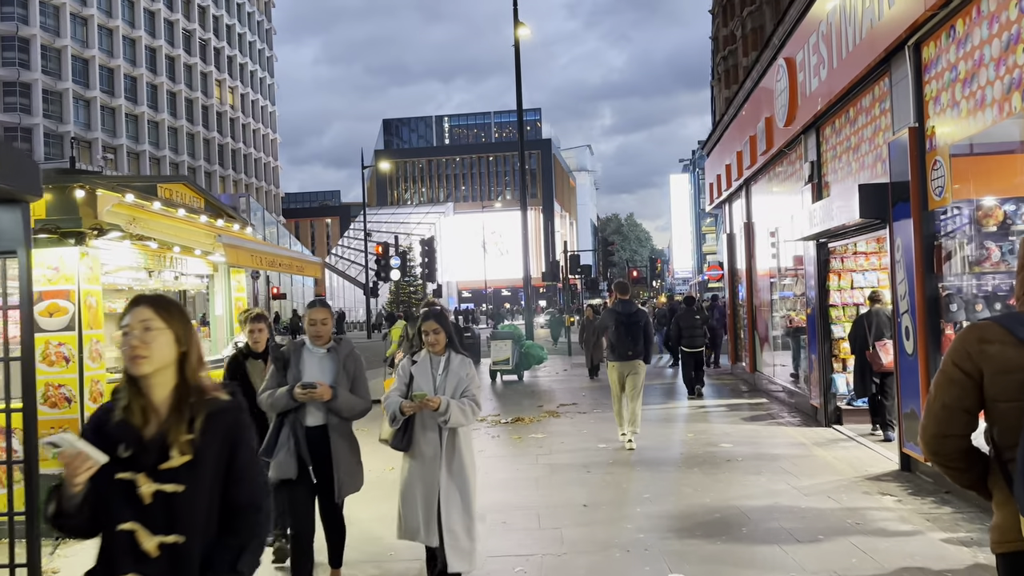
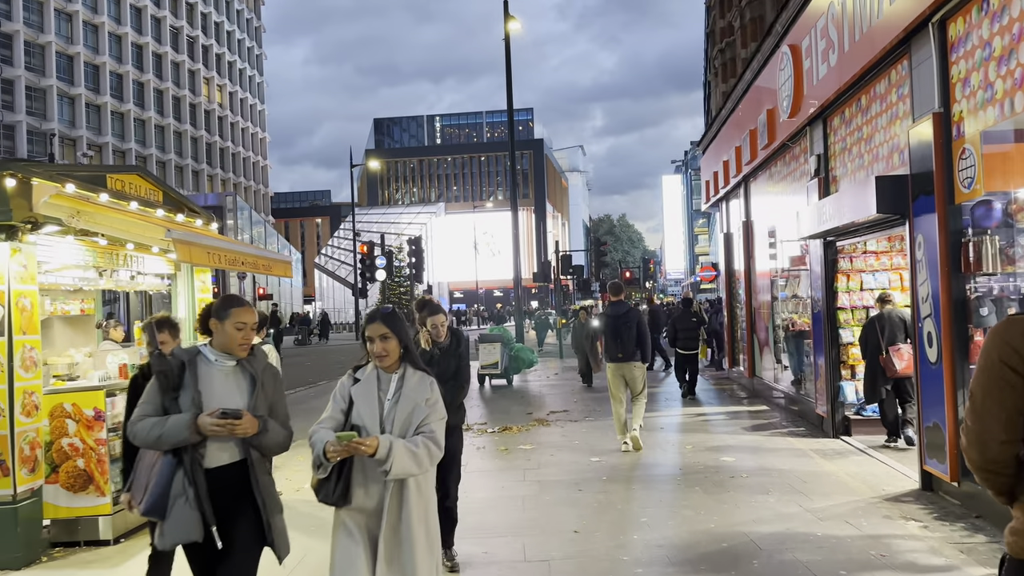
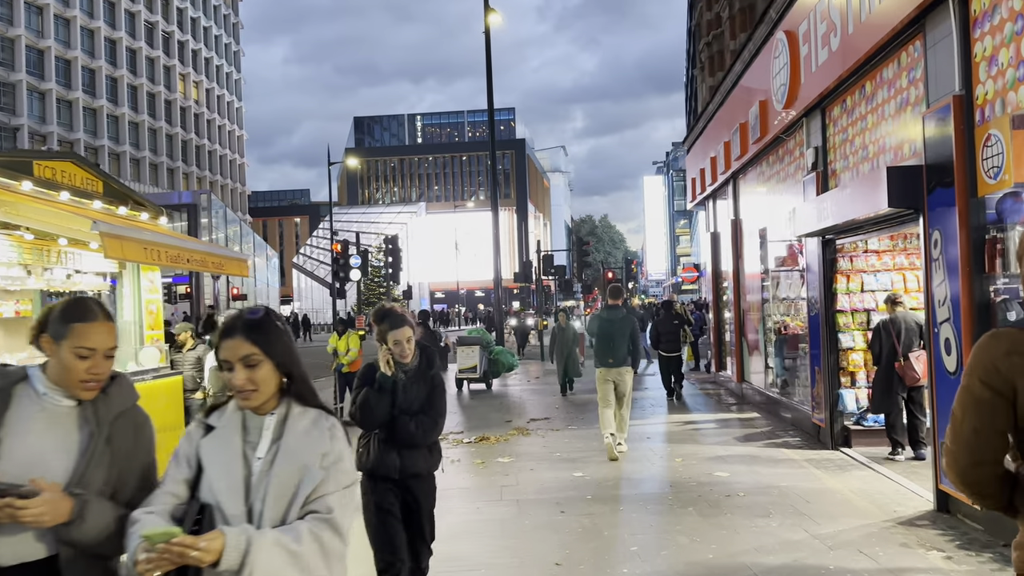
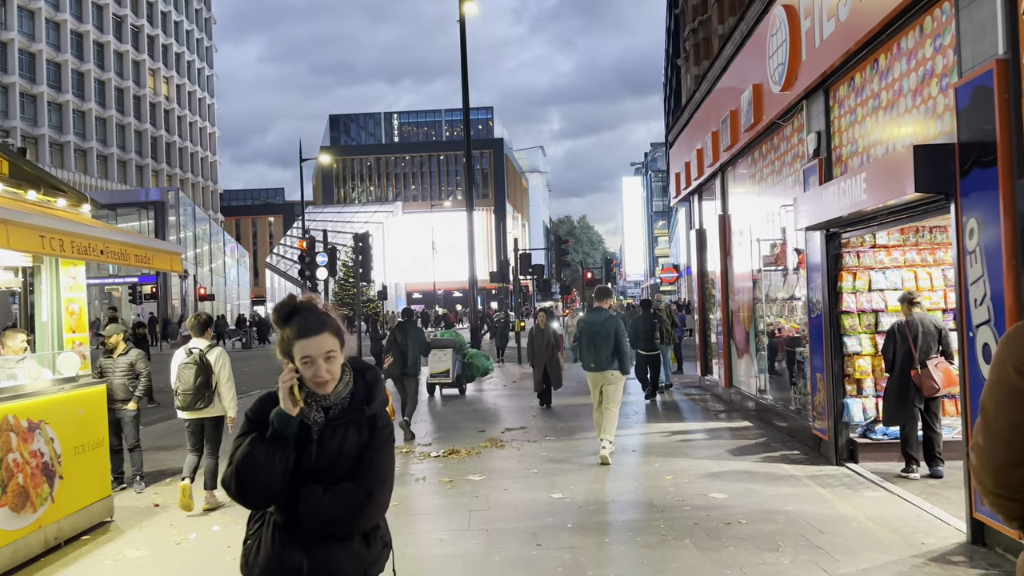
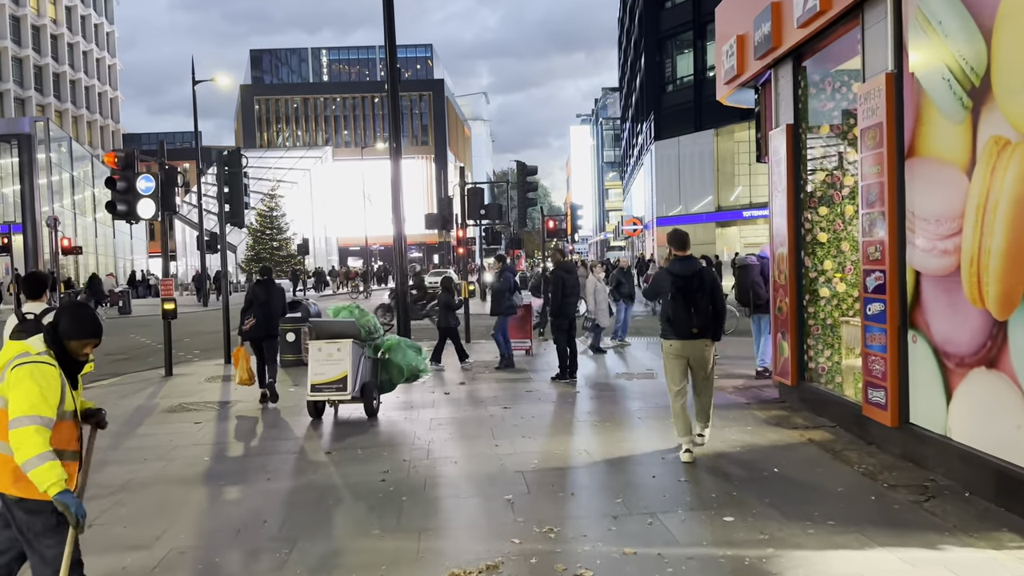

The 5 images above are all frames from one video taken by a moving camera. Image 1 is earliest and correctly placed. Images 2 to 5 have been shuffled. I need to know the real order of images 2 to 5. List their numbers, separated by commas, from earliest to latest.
2, 3, 4, 5
